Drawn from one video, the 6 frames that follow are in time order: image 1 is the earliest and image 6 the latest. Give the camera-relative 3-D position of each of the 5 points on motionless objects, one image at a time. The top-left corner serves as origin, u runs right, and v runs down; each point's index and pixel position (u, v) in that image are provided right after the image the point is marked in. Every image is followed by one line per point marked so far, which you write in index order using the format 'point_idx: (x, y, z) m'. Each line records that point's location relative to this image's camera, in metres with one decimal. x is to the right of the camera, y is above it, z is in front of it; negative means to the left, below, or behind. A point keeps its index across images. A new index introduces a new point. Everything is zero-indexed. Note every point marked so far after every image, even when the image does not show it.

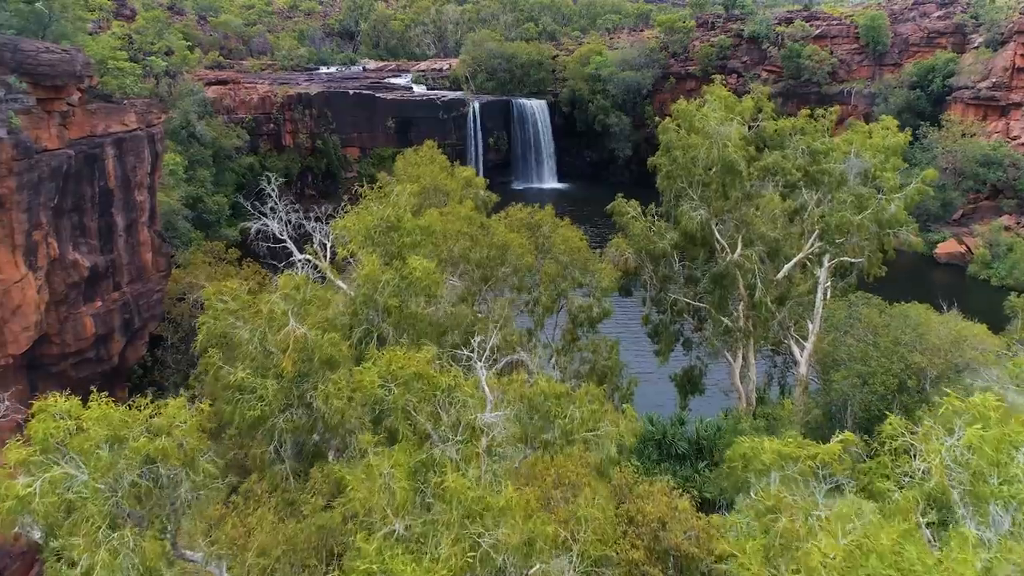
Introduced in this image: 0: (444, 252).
0: (-0.8, +0.3, +13.9) m
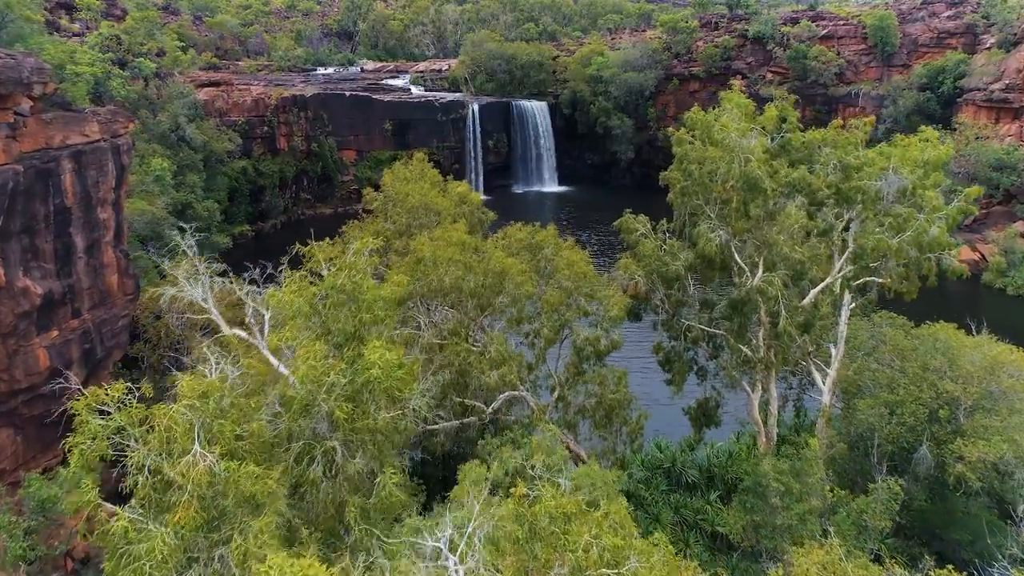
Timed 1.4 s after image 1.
0: (-0.8, 0.0, +12.4) m
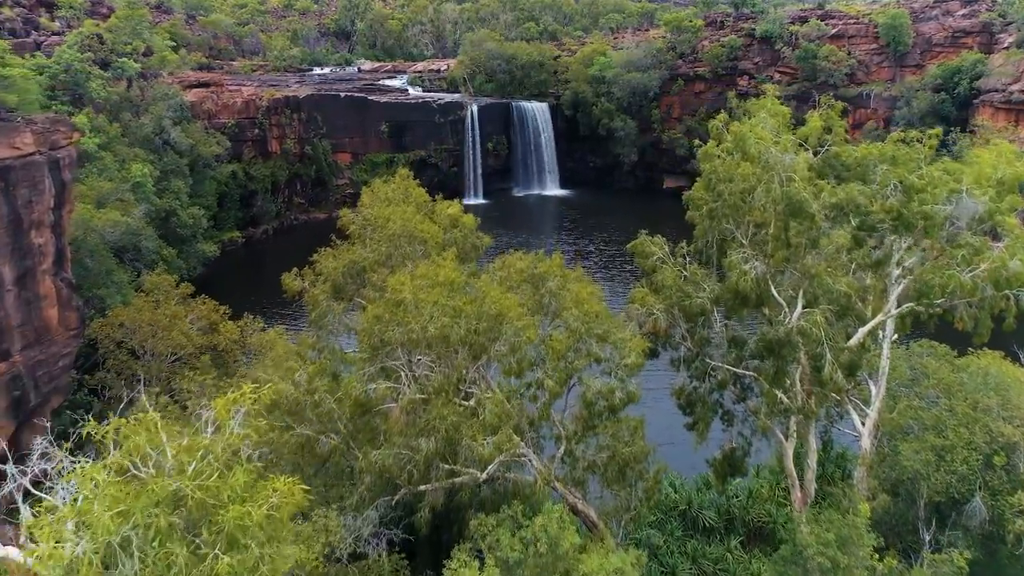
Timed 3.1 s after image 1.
0: (-0.8, -0.4, +10.3) m
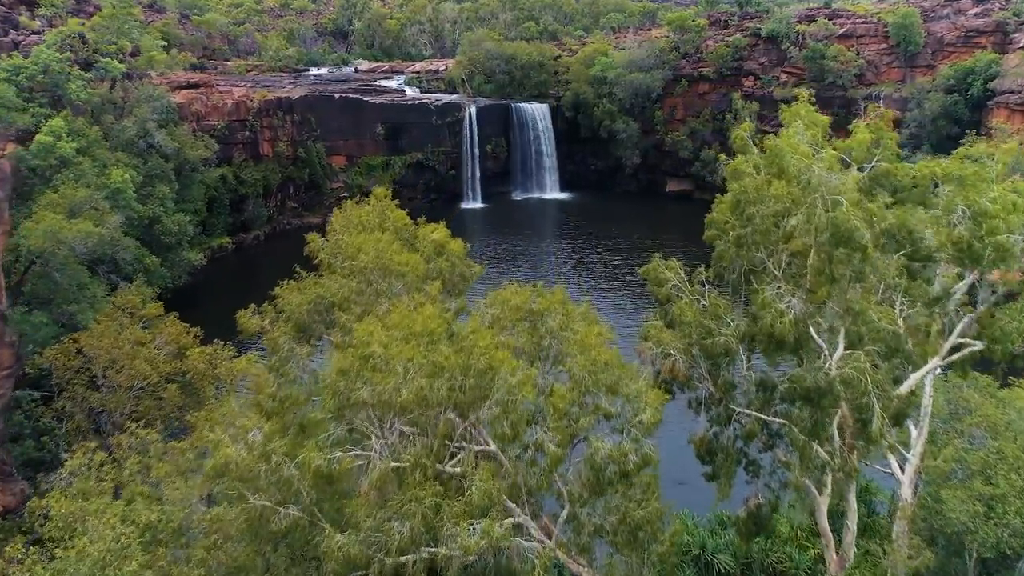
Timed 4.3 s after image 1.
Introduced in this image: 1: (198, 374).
0: (-0.9, -0.7, +8.5) m
1: (-4.7, -1.3, +18.1) m
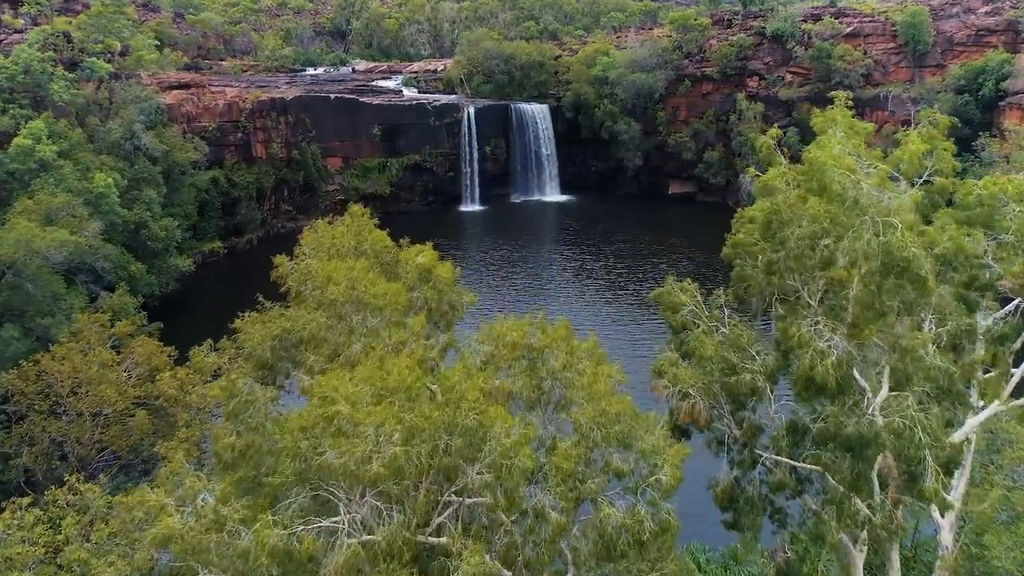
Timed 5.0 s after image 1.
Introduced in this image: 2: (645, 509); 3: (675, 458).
0: (-0.9, -1.0, +7.1) m
1: (-4.7, -1.5, +16.7) m
2: (+0.9, -1.5, +8.2) m
3: (+1.1, -1.2, +8.4) m
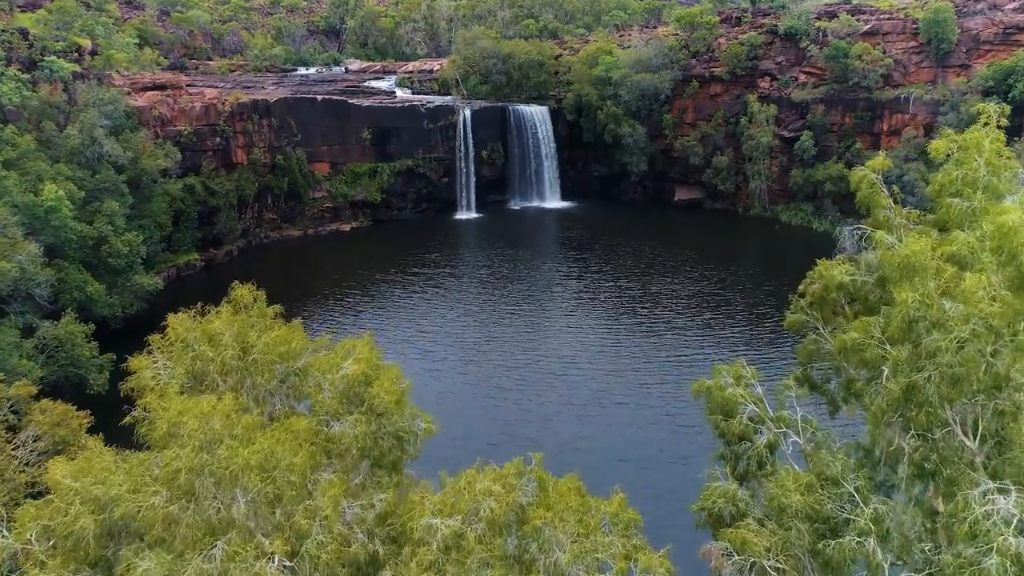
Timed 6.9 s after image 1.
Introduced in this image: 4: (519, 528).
0: (-1.0, -1.6, +3.5) m
1: (-4.8, -2.2, +13.2) m
2: (+0.8, -2.1, +4.7) m
3: (+1.0, -1.8, +4.9) m
4: (+0.1, -1.1, +5.8) m
